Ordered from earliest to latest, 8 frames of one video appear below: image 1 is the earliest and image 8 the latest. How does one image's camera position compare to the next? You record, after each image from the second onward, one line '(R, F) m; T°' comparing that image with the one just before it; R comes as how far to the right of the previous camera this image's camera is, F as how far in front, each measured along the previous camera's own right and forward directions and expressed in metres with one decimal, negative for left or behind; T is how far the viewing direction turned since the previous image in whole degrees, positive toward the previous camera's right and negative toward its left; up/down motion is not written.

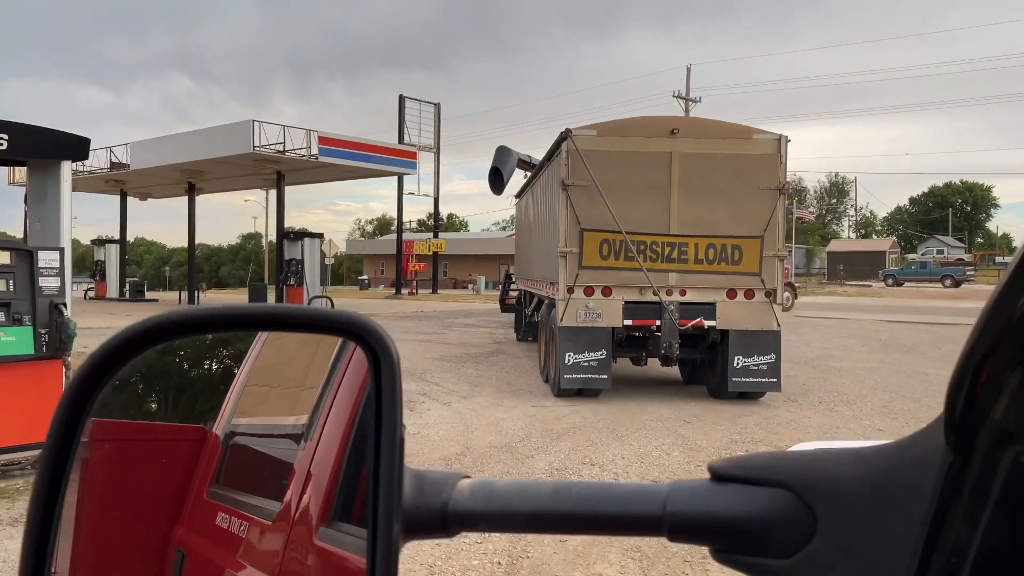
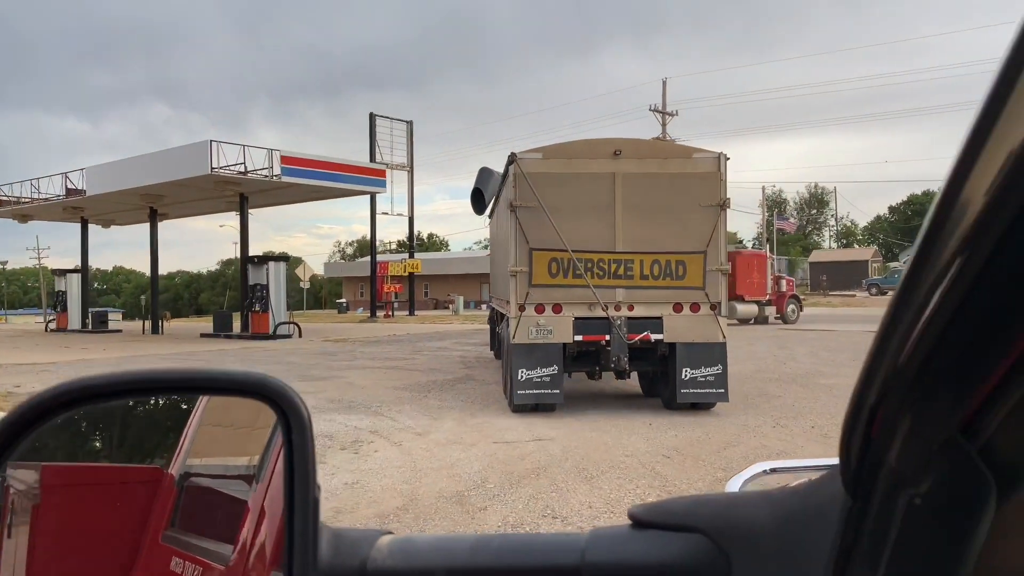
(+0.1, +0.3) m; +1°
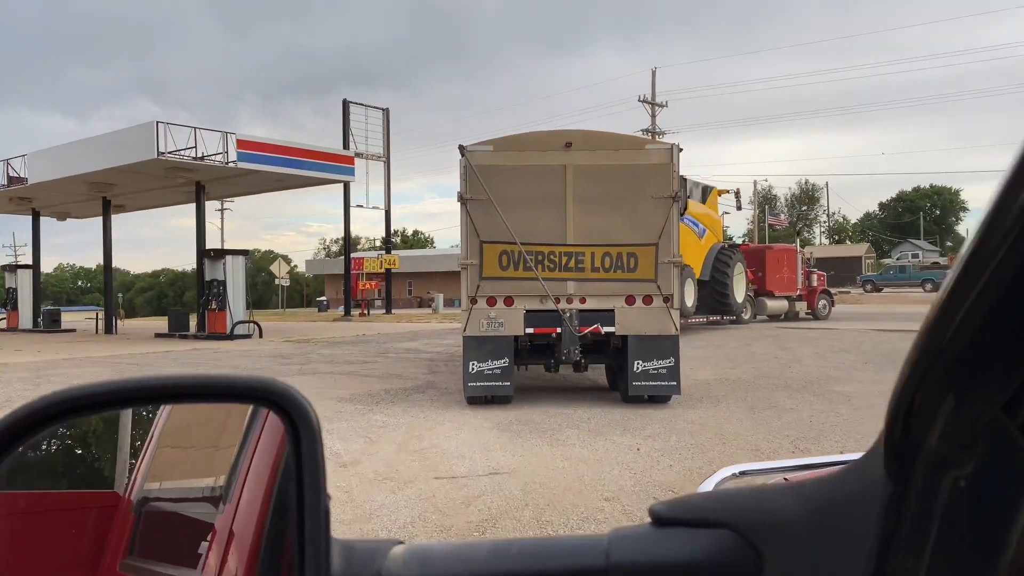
(+0.1, +0.7) m; +1°
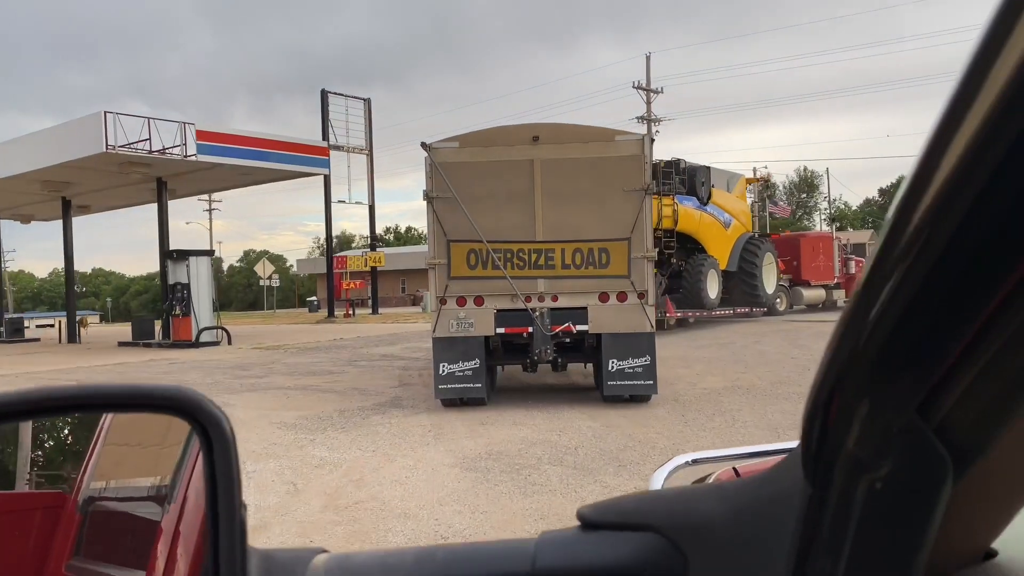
(+0.1, +0.6) m; 0°
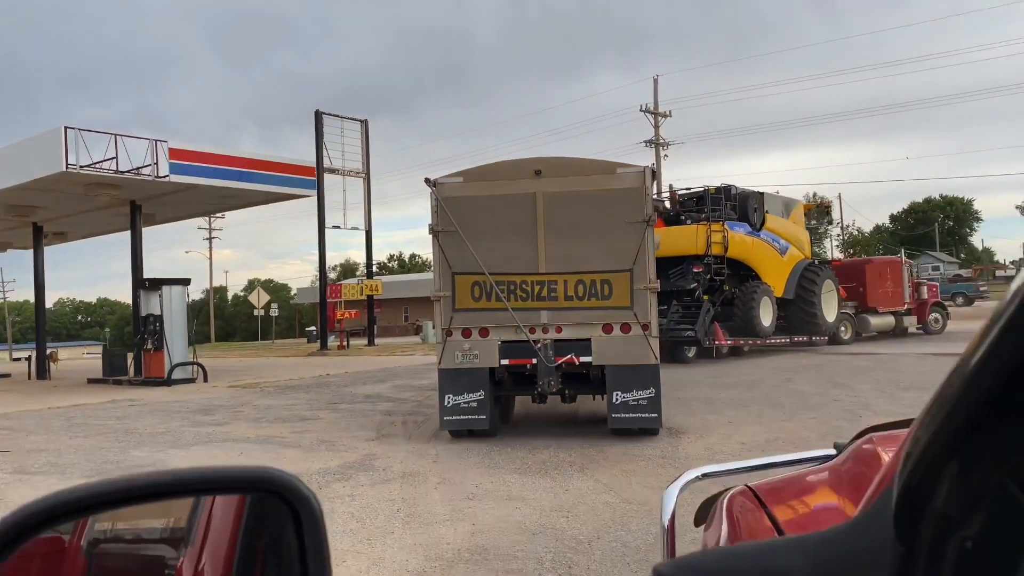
(0.0, +0.6) m; 0°
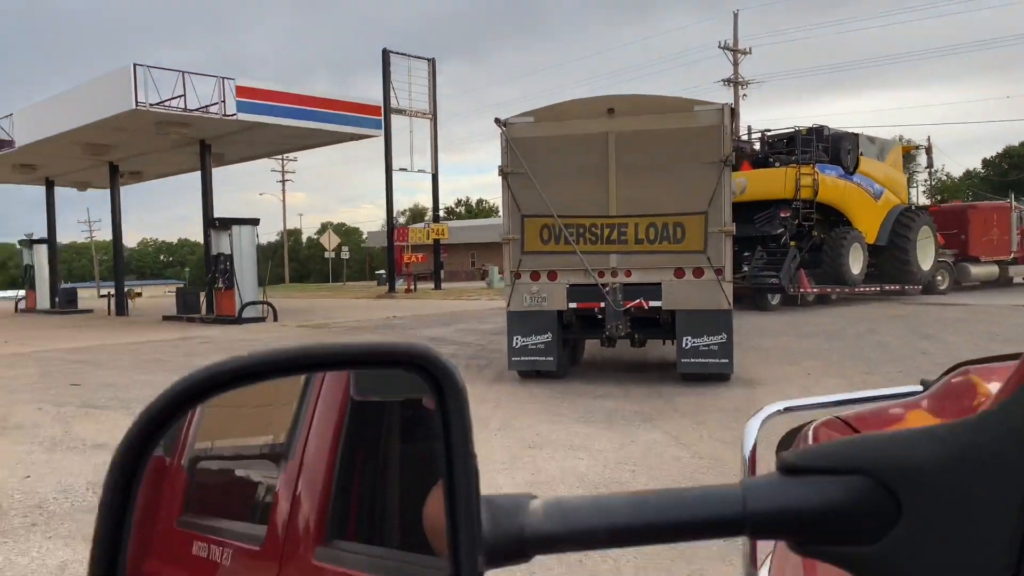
(0.0, +0.2) m; -5°
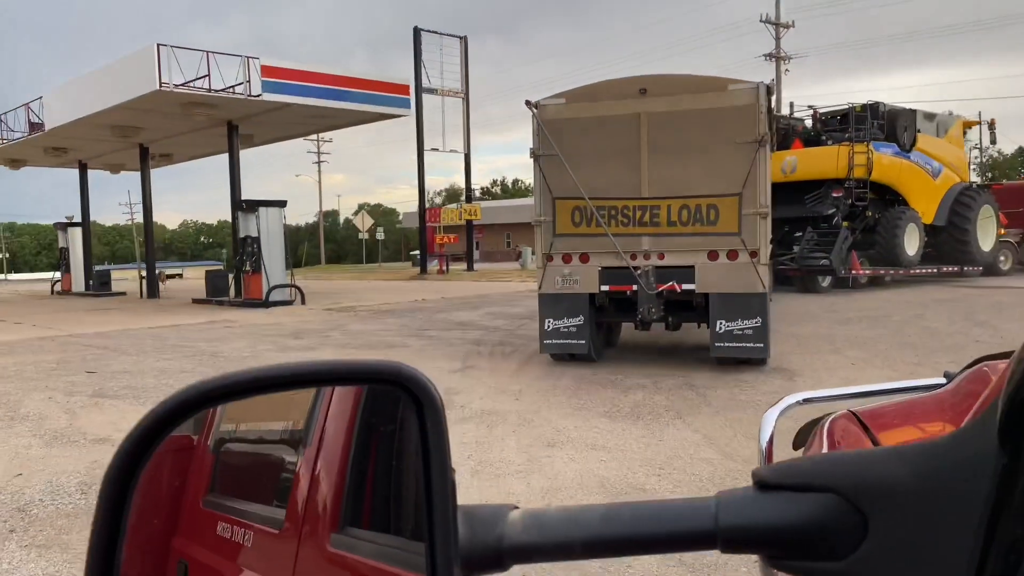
(0.0, +0.2) m; -2°
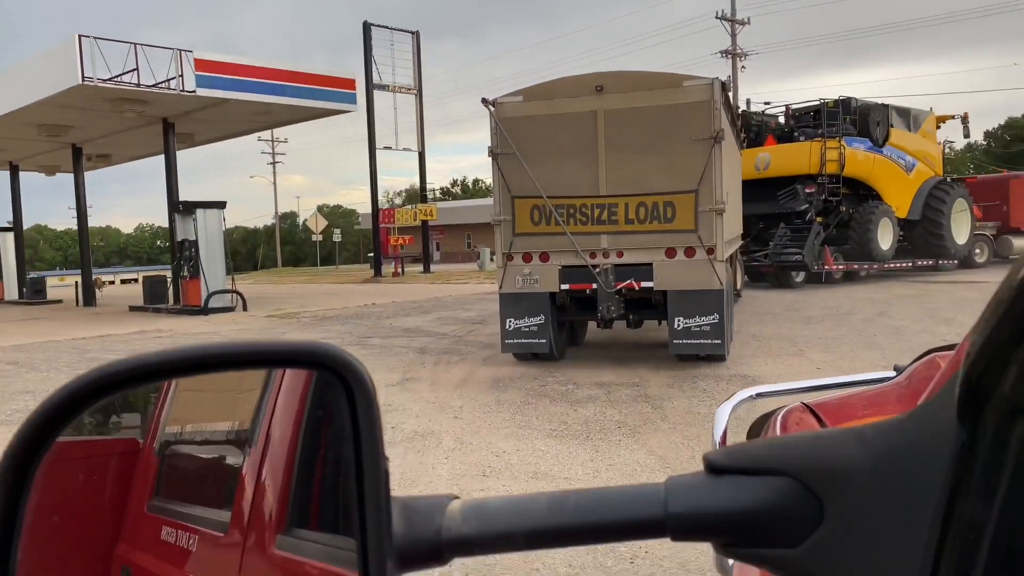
(+0.1, +0.3) m; +3°
